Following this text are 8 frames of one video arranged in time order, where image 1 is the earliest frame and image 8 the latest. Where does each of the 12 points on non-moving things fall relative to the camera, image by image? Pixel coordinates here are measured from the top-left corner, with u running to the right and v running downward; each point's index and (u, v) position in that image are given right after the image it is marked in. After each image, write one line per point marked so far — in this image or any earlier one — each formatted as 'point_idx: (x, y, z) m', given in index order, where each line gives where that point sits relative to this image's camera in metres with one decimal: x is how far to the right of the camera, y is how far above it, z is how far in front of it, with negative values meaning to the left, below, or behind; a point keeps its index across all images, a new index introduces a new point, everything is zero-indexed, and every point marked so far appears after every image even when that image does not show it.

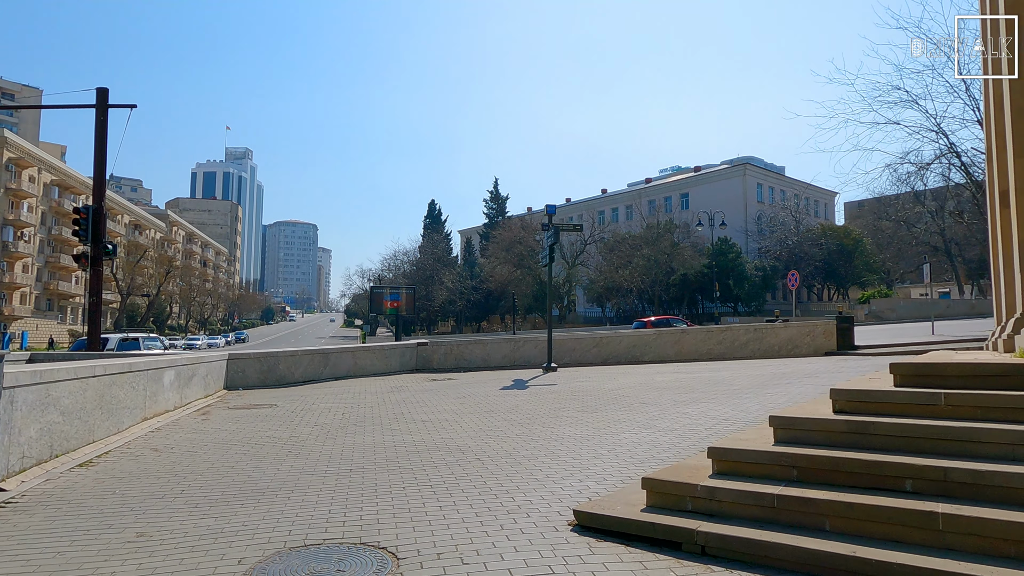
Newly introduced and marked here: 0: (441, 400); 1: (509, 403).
0: (-1.4, -2.2, +13.2) m
1: (0.0, -2.1, +12.4) m
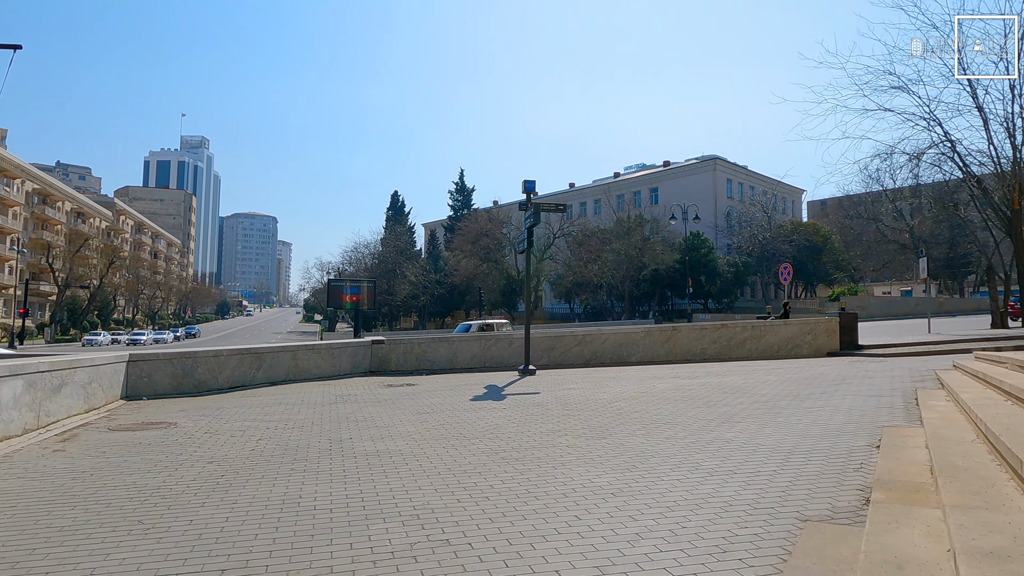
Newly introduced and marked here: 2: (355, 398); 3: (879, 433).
0: (-1.8, -1.9, +10.3) m
1: (-0.3, -1.9, +9.6) m
2: (-3.0, -2.1, +12.6) m
3: (+4.2, -1.7, +7.6) m
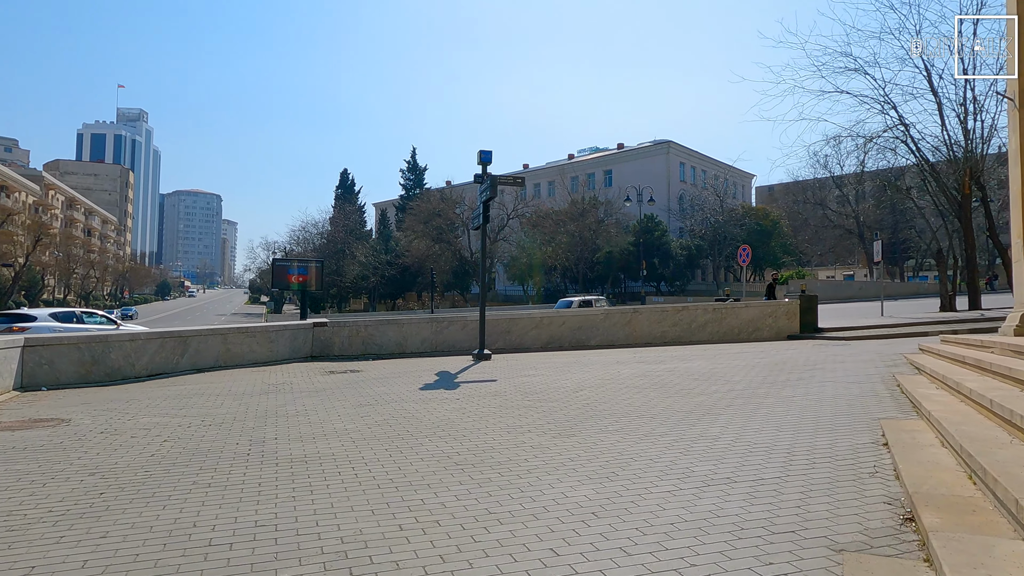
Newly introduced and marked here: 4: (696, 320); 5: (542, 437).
0: (-2.4, -1.6, +9.1) m
1: (-0.9, -1.6, +8.5) m
2: (-3.8, -1.7, +11.3) m
3: (+3.8, -1.4, +6.8) m
4: (+5.5, -1.0, +20.0) m
5: (+0.3, -1.5, +6.8) m
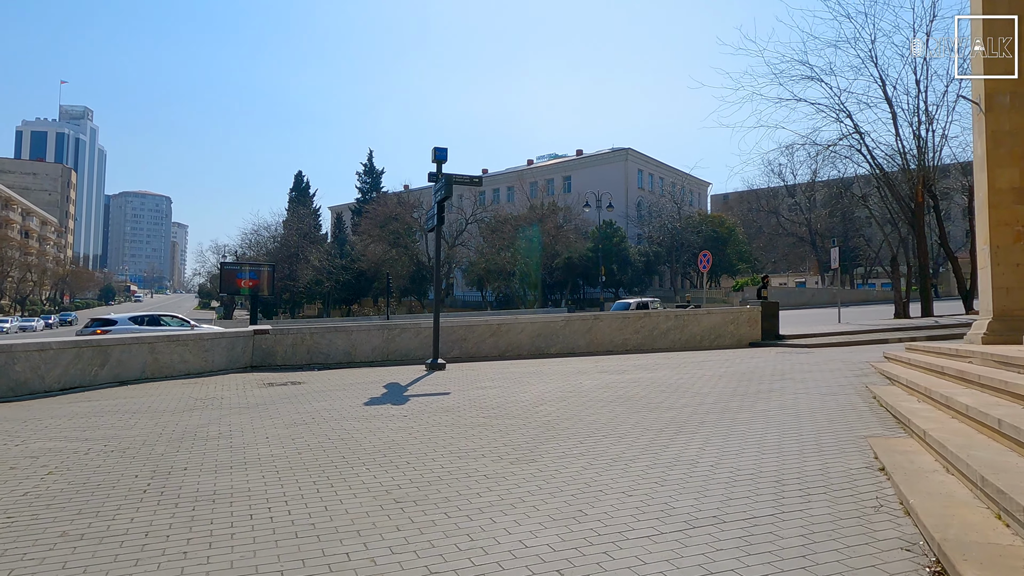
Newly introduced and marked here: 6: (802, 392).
0: (-3.0, -1.7, +8.1) m
1: (-1.5, -1.6, +7.6) m
2: (-4.5, -1.7, +10.2) m
3: (+3.3, -1.5, +6.2) m
4: (+4.3, -1.1, +19.4) m
5: (-0.1, -1.6, +5.9) m
6: (+4.4, -1.6, +10.1) m
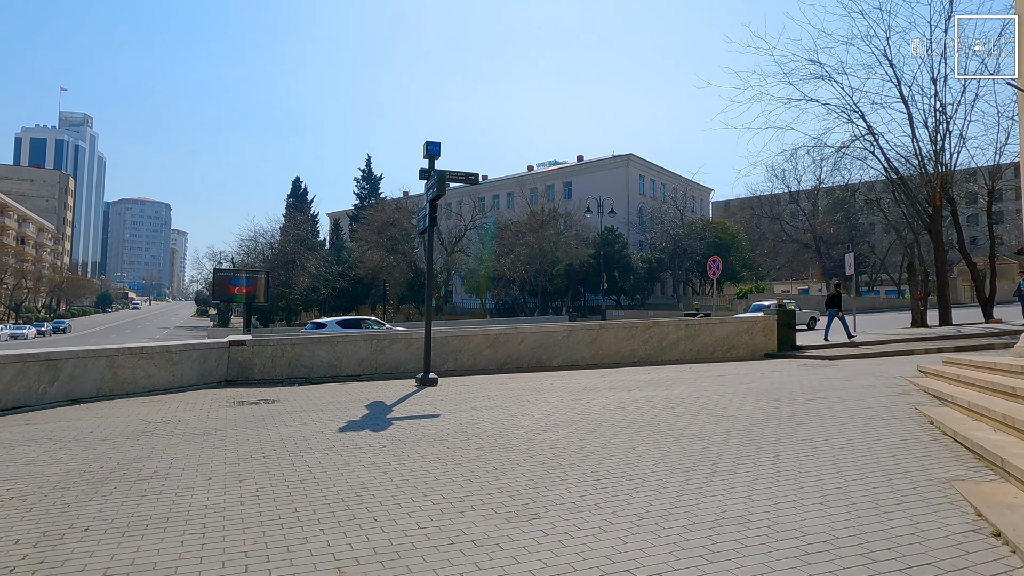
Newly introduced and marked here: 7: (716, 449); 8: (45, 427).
0: (-3.0, -1.7, +6.8) m
1: (-1.5, -1.7, +6.3) m
2: (-4.5, -1.8, +8.9) m
3: (+3.3, -1.5, +4.9) m
4: (+4.2, -1.3, +18.1) m
5: (-0.1, -1.6, +4.6) m
6: (+4.4, -1.7, +8.8) m
7: (+2.1, -1.7, +6.8) m
8: (-6.1, -1.8, +8.7) m
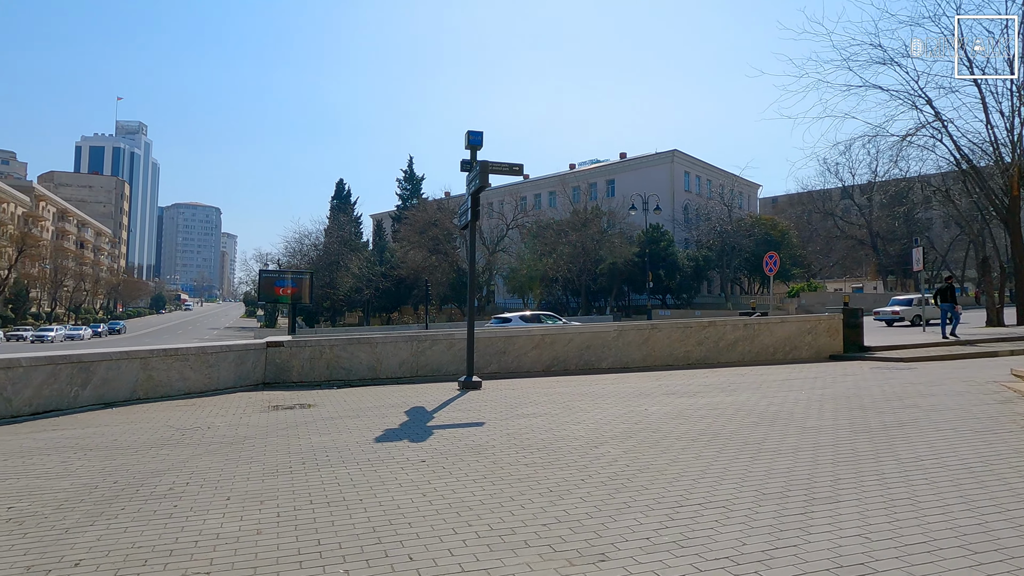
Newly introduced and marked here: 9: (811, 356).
0: (-2.5, -1.7, +6.2) m
1: (-1.0, -1.7, +5.6) m
2: (-3.8, -1.8, +8.3) m
3: (+3.7, -1.5, +3.9) m
4: (+5.4, -1.3, +17.0) m
5: (+0.2, -1.6, +3.8) m
6: (+5.0, -1.6, +7.7) m
7: (+2.6, -1.6, +5.9) m
8: (-5.5, -1.8, +8.3) m
9: (+8.0, -1.8, +17.7) m
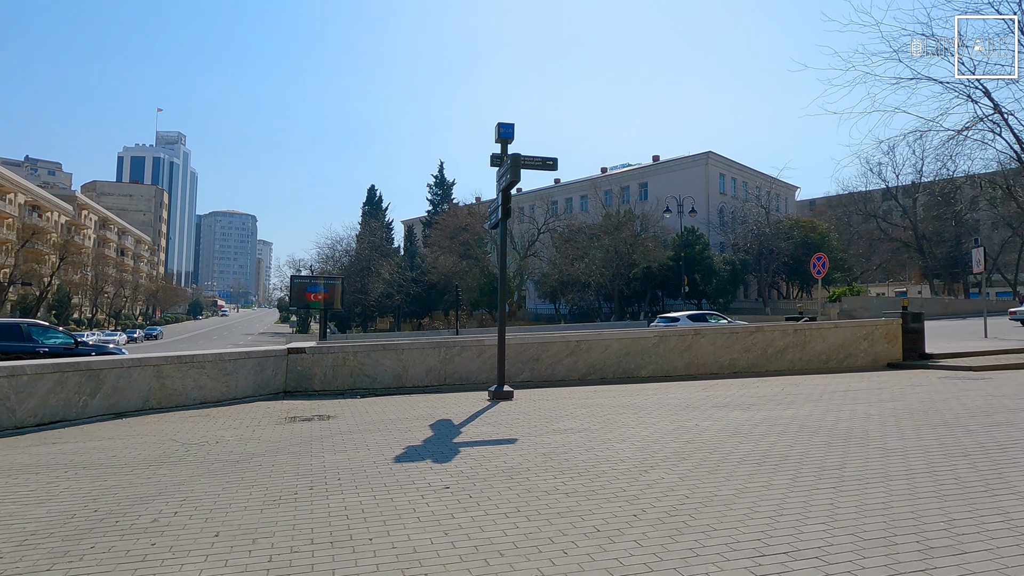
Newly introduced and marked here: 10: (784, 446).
0: (-2.2, -1.7, +5.4) m
1: (-0.8, -1.6, +4.7) m
2: (-3.4, -1.8, +7.6) m
3: (+3.8, -1.4, +2.8) m
4: (+6.2, -1.3, +15.9) m
5: (+0.4, -1.5, +2.9) m
6: (+5.3, -1.6, +6.6) m
7: (+2.9, -1.6, +4.9) m
8: (-5.1, -1.8, +7.7) m
9: (+8.8, -1.9, +16.5) m
10: (+2.9, -1.7, +7.1) m
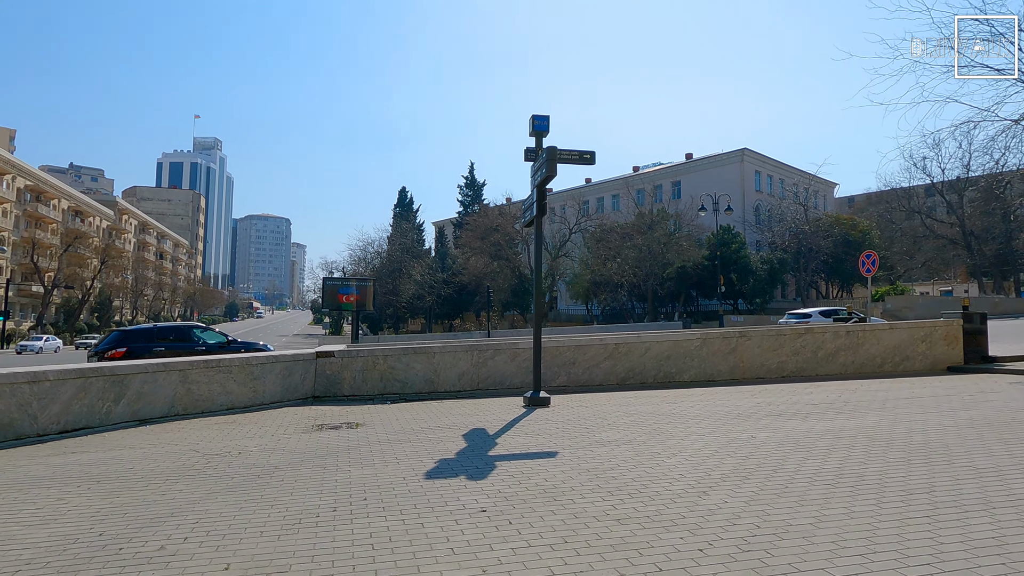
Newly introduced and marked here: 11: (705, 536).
0: (-1.9, -1.7, +4.9) m
1: (-0.5, -1.7, +4.2) m
2: (-3.0, -1.9, +7.2) m
3: (+4.0, -1.4, +2.1) m
4: (+7.0, -1.3, +15.0) m
5: (+0.6, -1.5, +2.3) m
6: (+5.7, -1.6, +5.7) m
7: (+3.1, -1.6, +4.1) m
8: (-4.7, -1.9, +7.3) m
9: (+9.6, -1.9, +15.5) m
10: (+3.3, -1.7, +6.4) m
11: (+1.2, -1.6, +4.4) m
